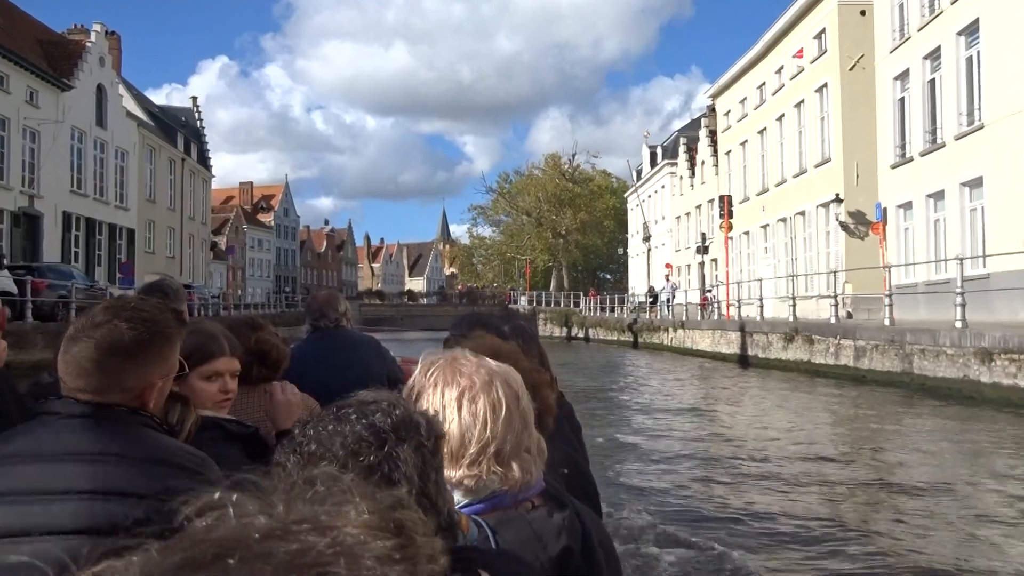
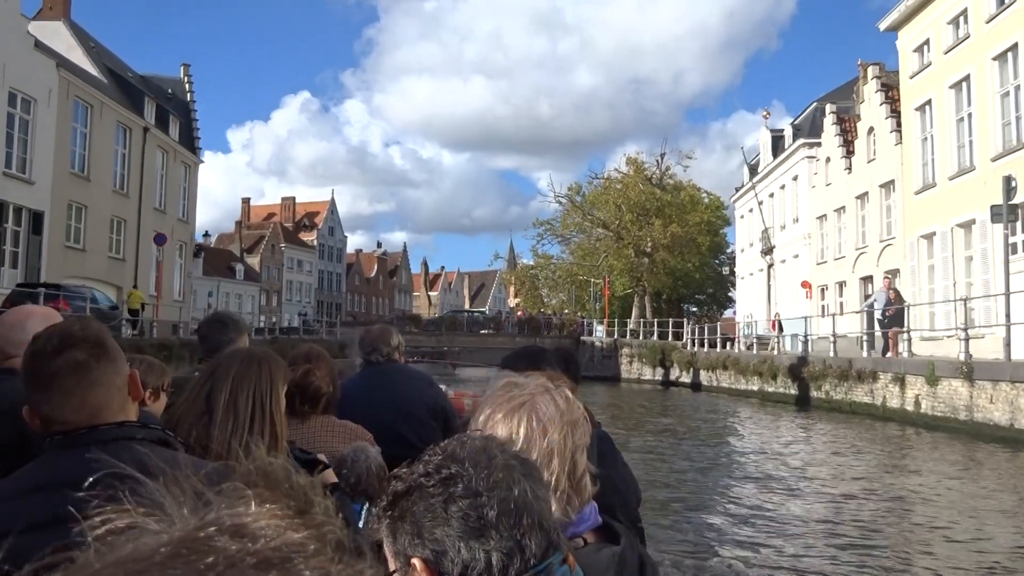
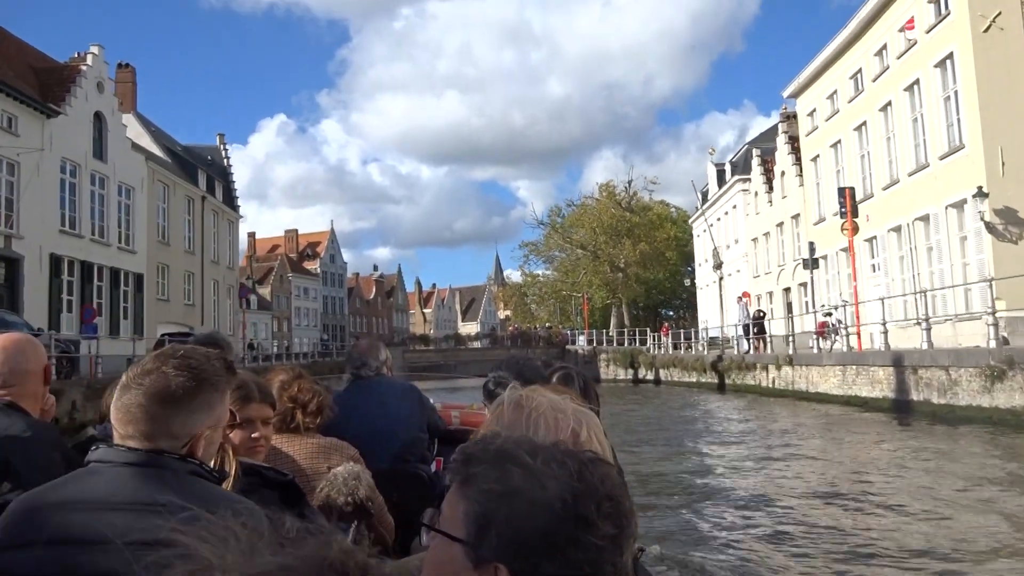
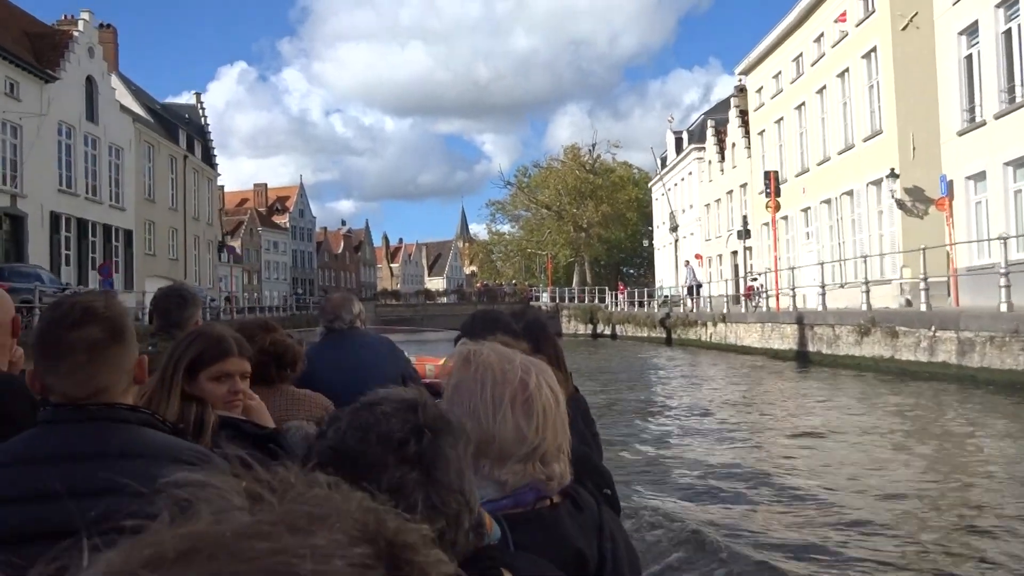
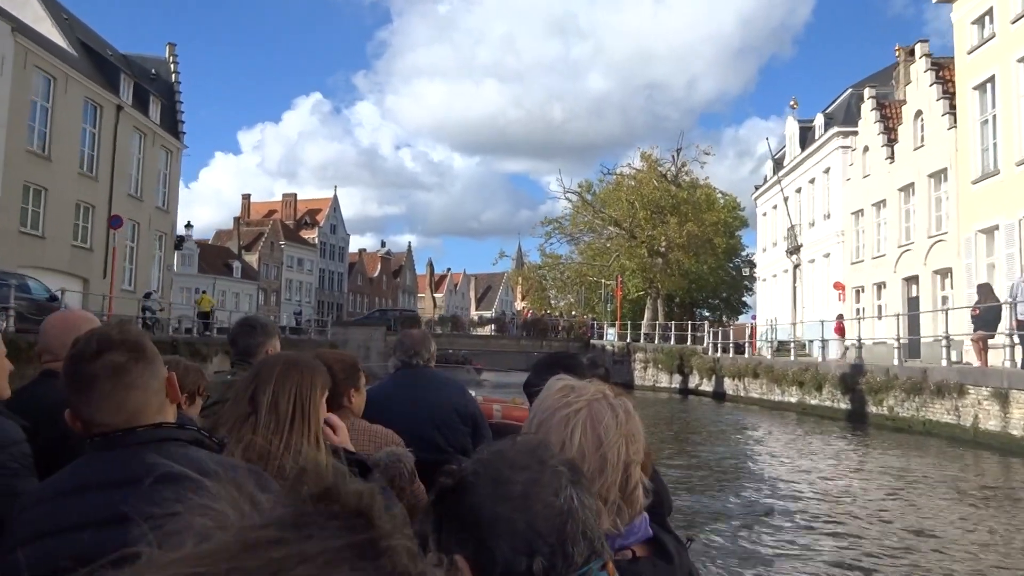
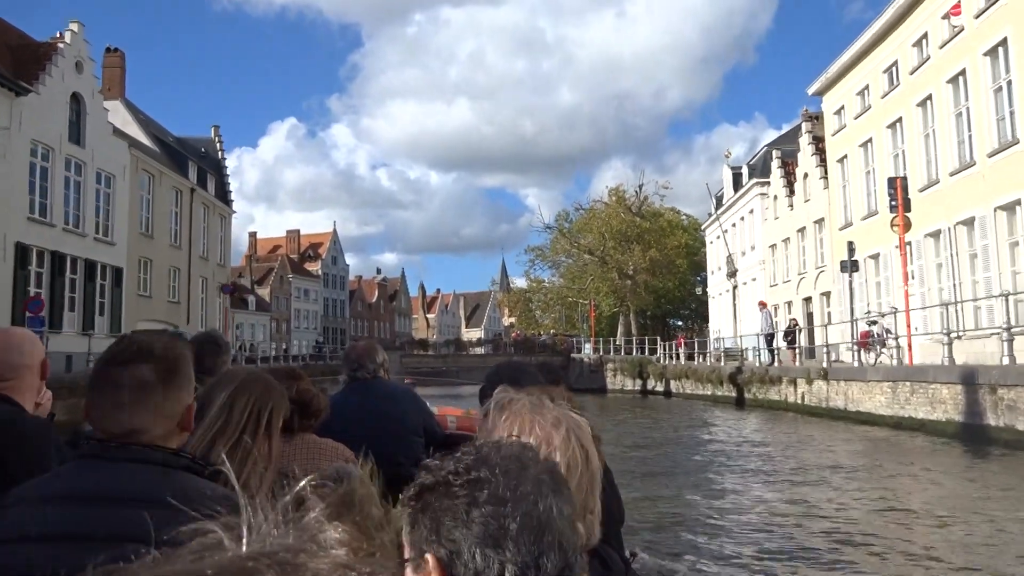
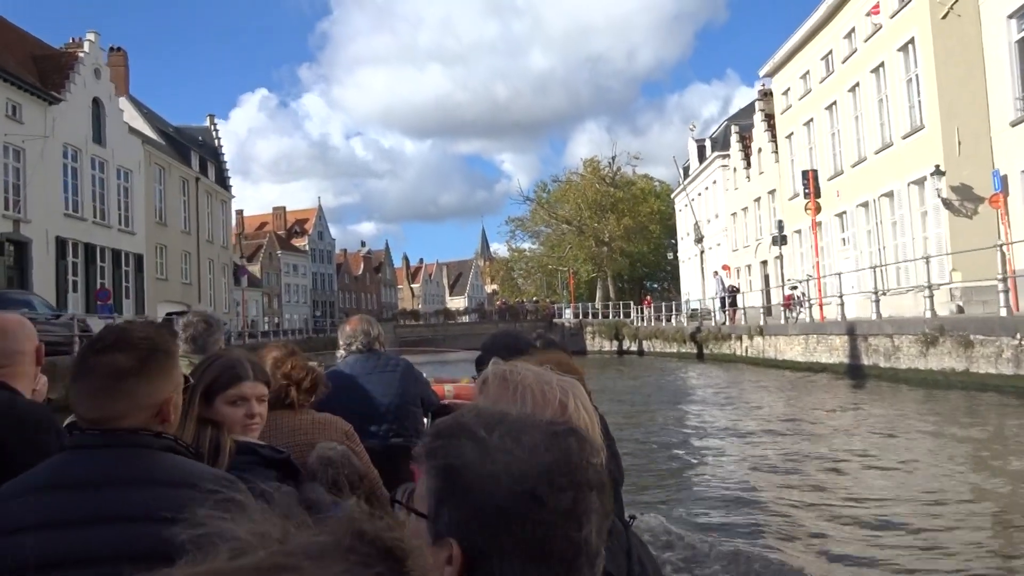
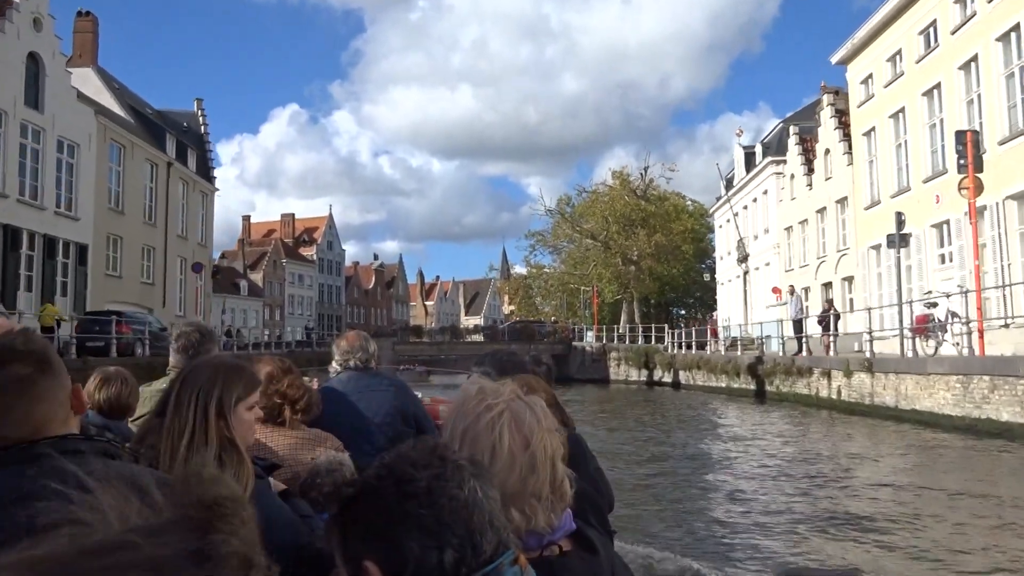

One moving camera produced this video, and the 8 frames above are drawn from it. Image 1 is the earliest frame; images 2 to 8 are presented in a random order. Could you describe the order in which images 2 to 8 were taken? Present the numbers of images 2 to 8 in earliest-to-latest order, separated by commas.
4, 7, 3, 6, 8, 2, 5
